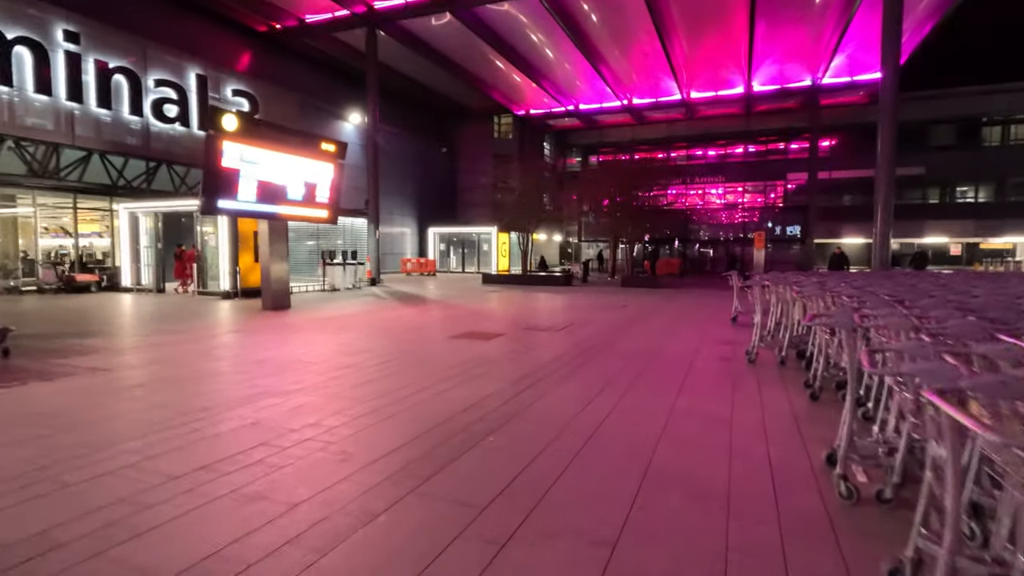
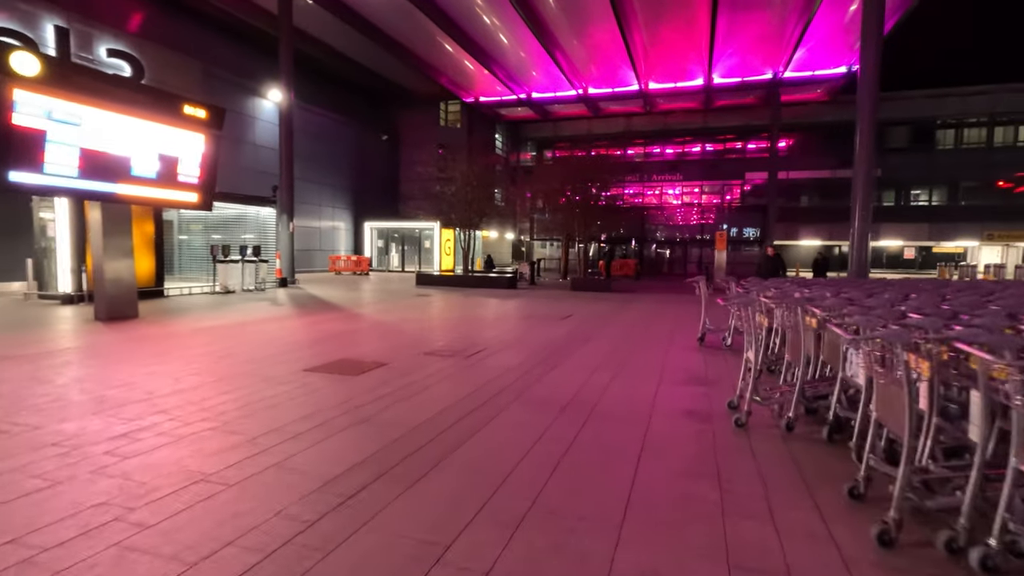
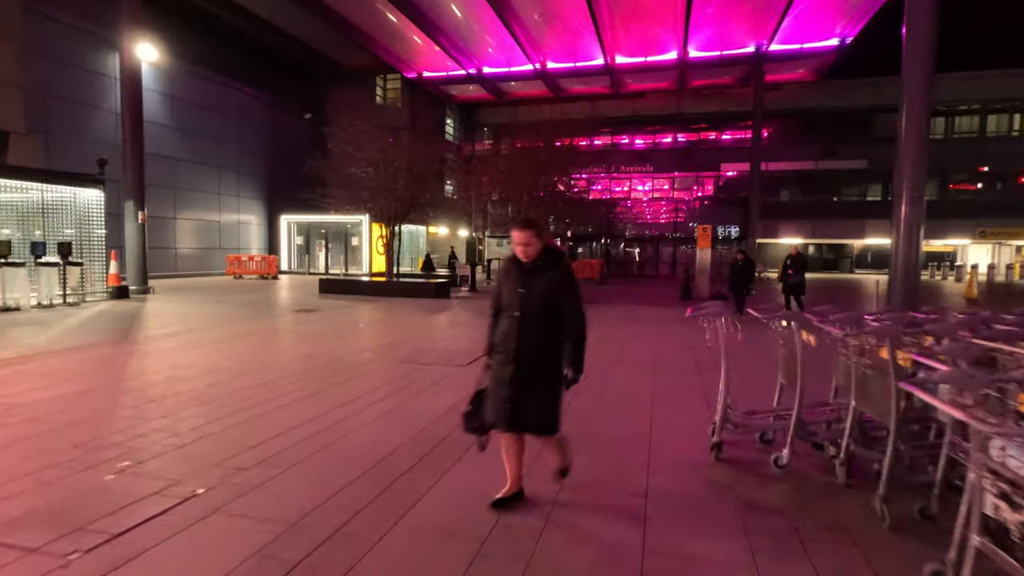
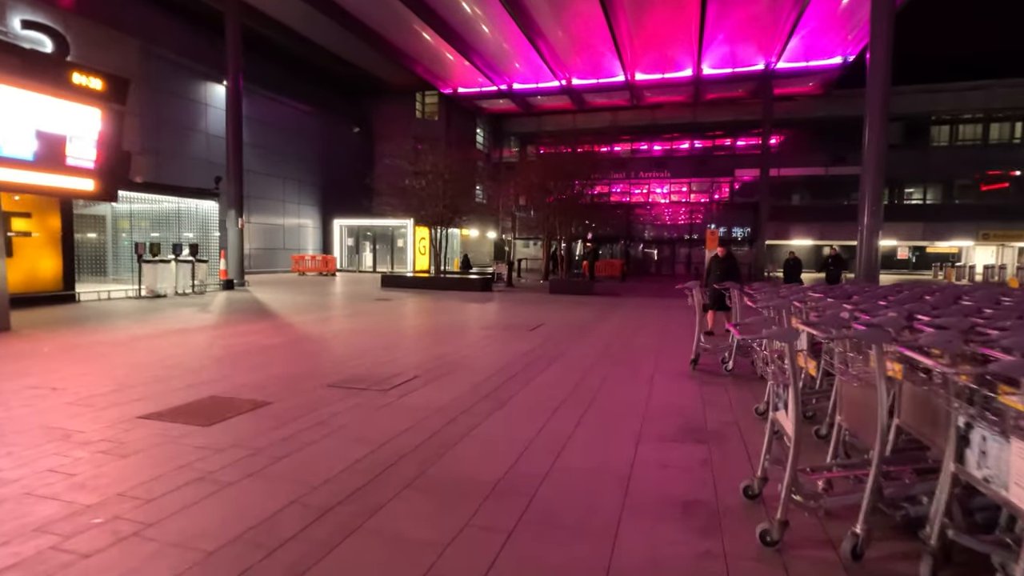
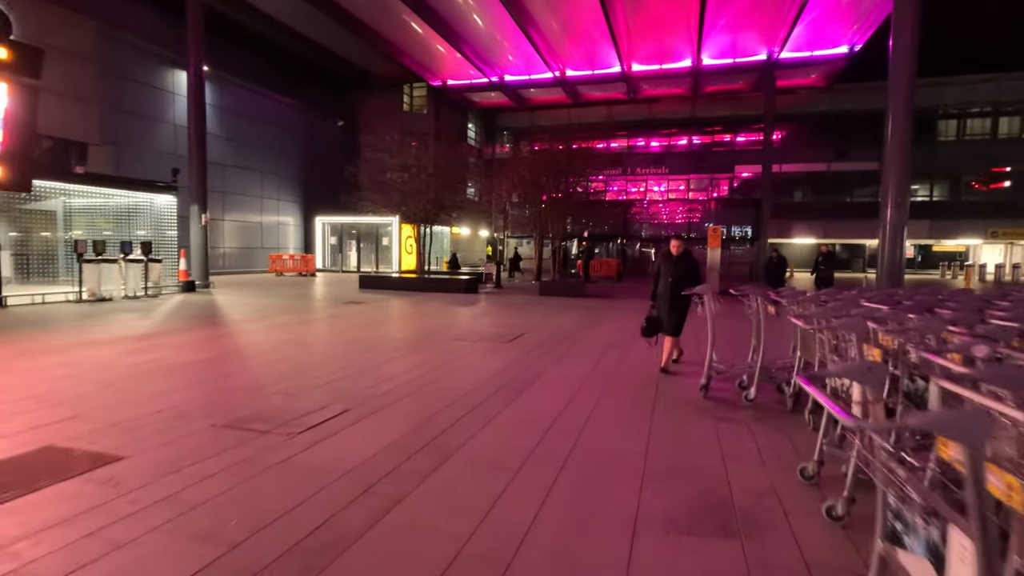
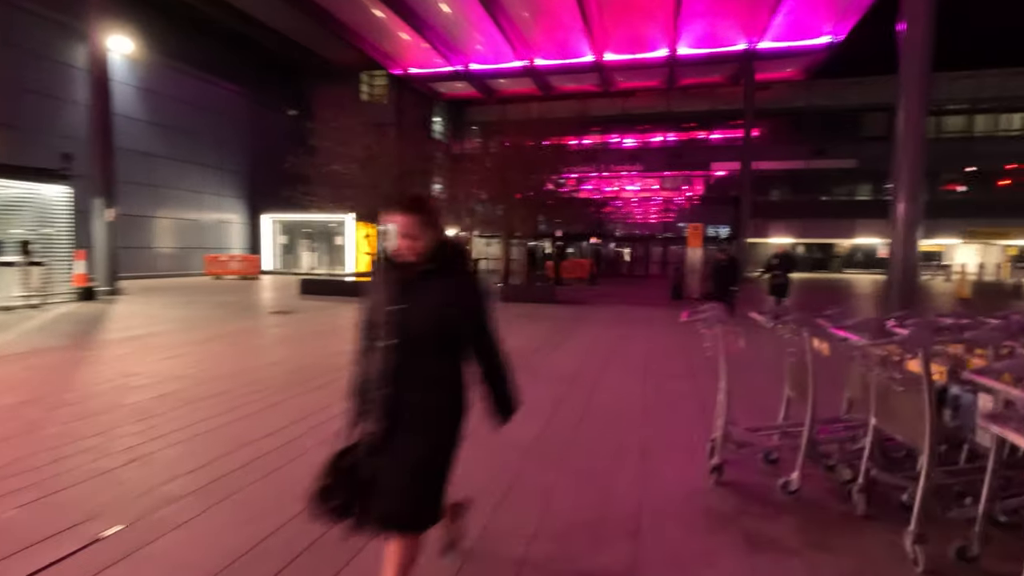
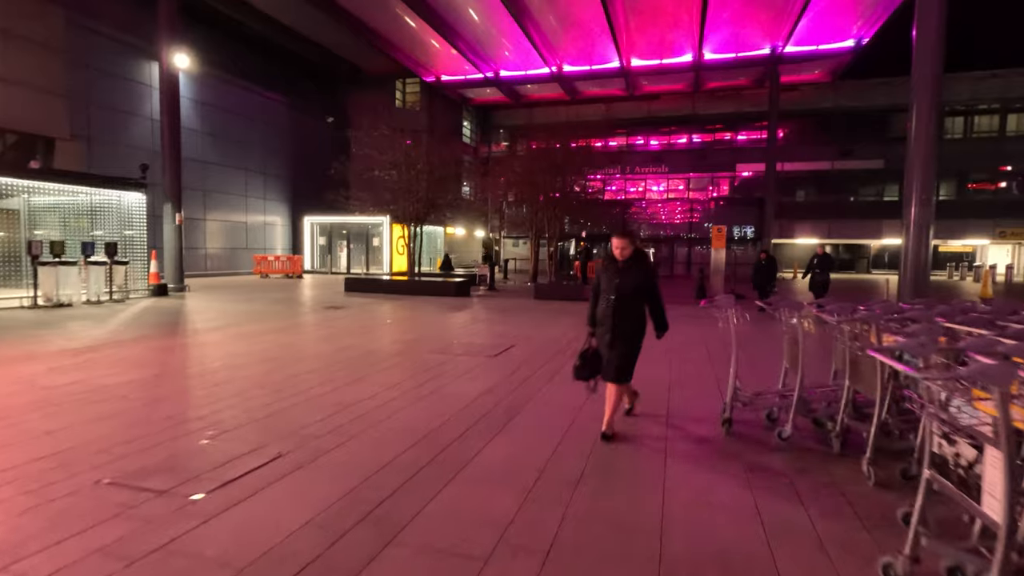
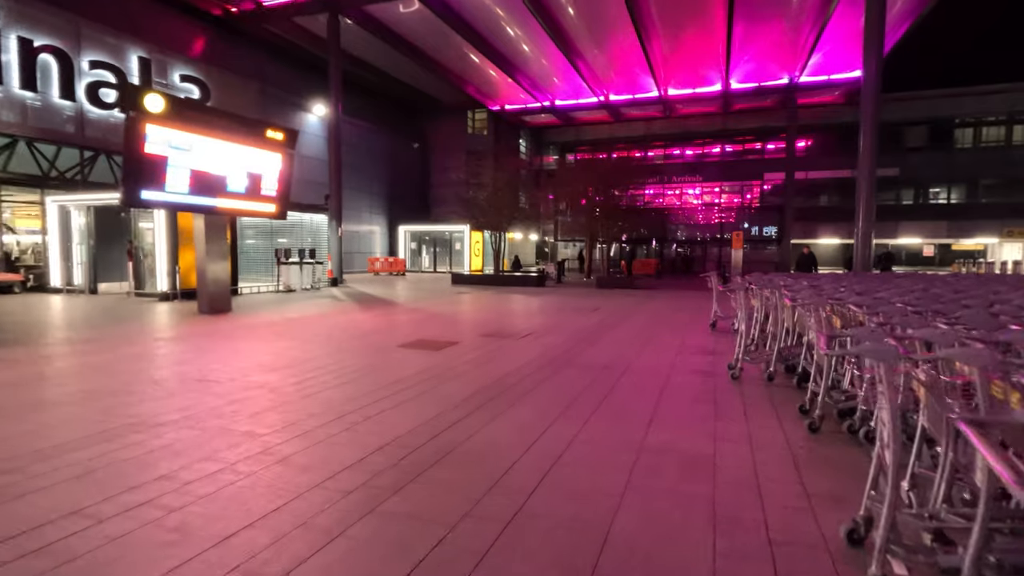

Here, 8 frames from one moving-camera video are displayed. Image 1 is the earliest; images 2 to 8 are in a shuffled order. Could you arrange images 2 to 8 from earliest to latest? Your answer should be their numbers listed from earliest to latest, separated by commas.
8, 2, 4, 5, 7, 3, 6
